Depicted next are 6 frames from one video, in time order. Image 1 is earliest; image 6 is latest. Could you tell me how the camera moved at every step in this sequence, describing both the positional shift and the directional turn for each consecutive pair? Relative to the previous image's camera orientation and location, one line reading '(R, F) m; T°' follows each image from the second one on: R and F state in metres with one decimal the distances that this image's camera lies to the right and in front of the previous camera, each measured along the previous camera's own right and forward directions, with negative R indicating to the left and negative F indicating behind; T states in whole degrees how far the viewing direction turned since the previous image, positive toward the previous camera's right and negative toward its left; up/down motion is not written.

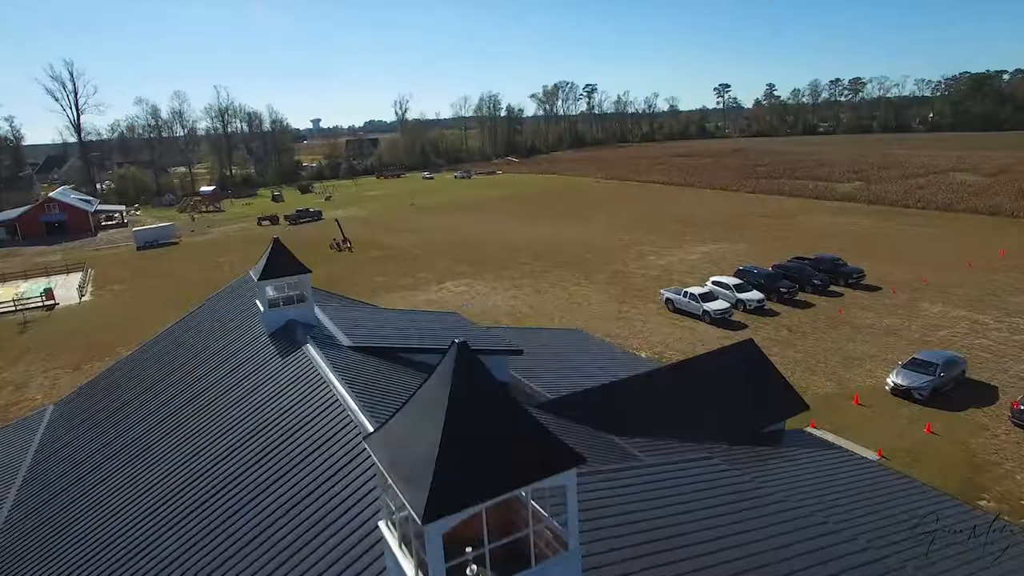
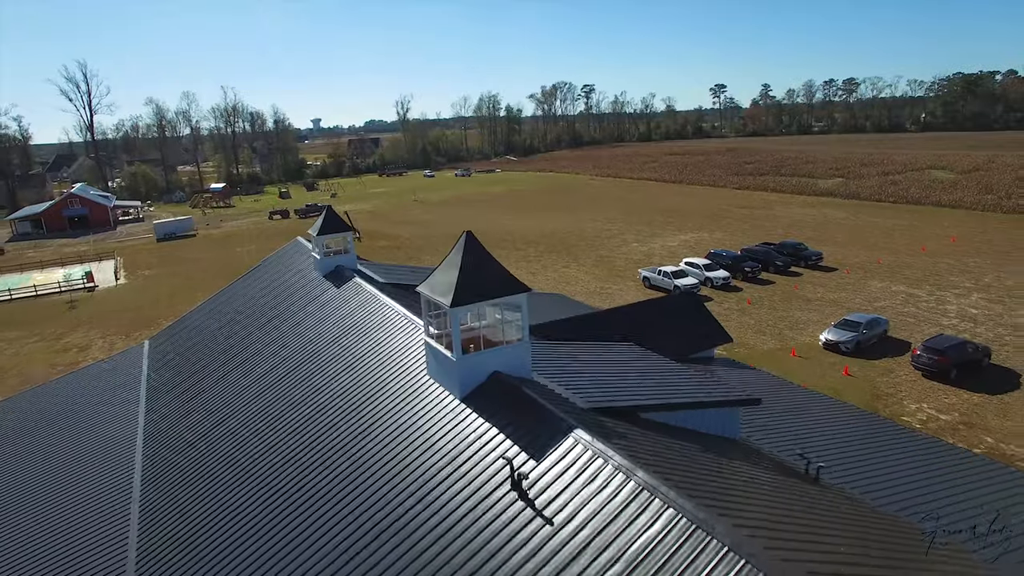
(+0.2, -4.0) m; 0°
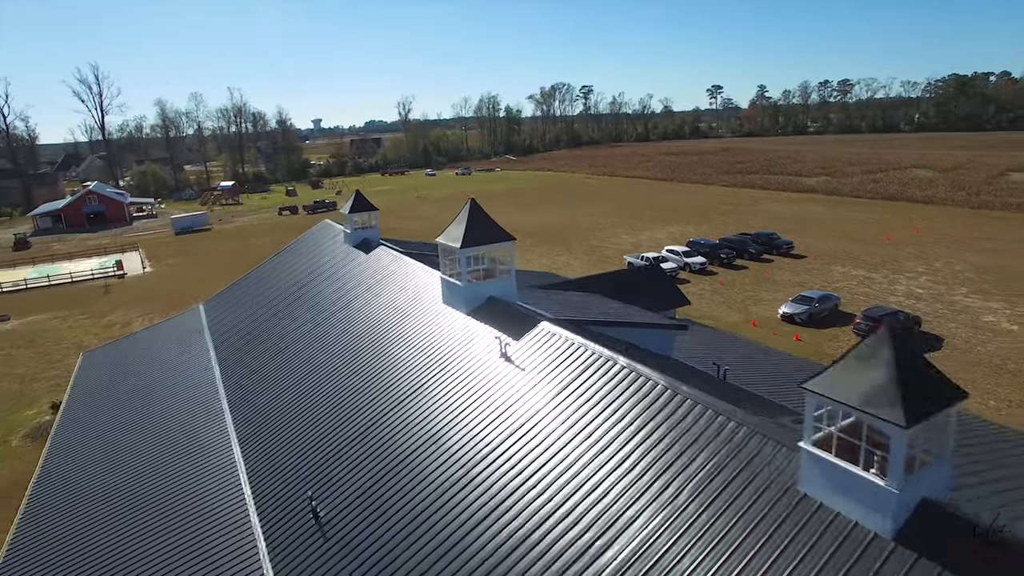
(+0.2, -3.5) m; 0°
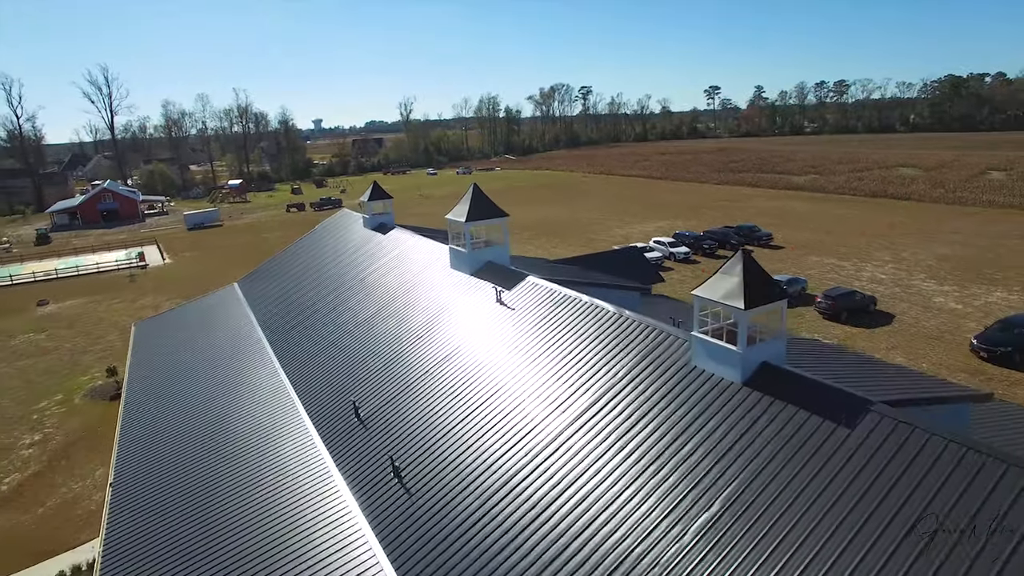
(+0.1, -2.9) m; 0°
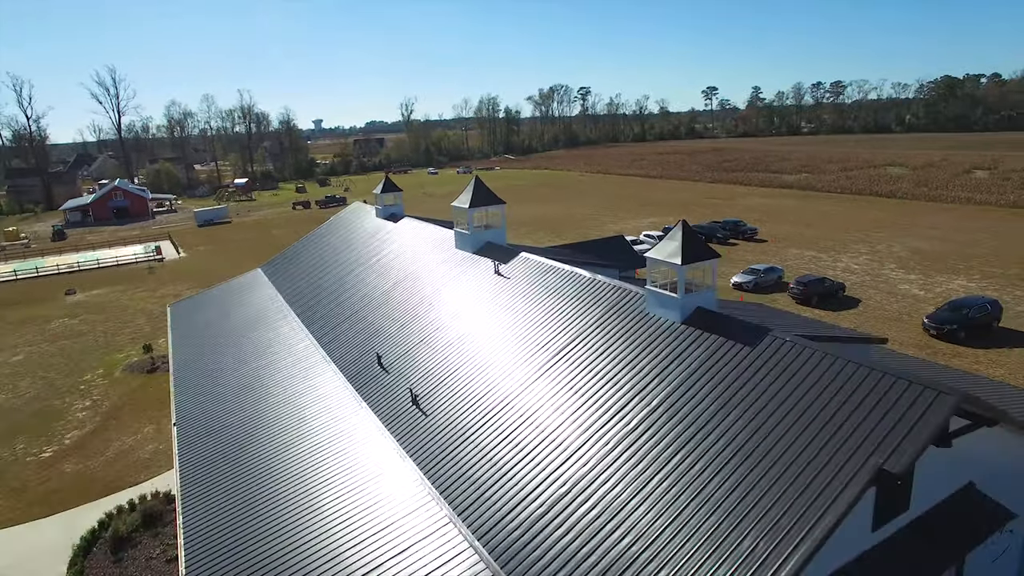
(+0.1, -2.5) m; 0°
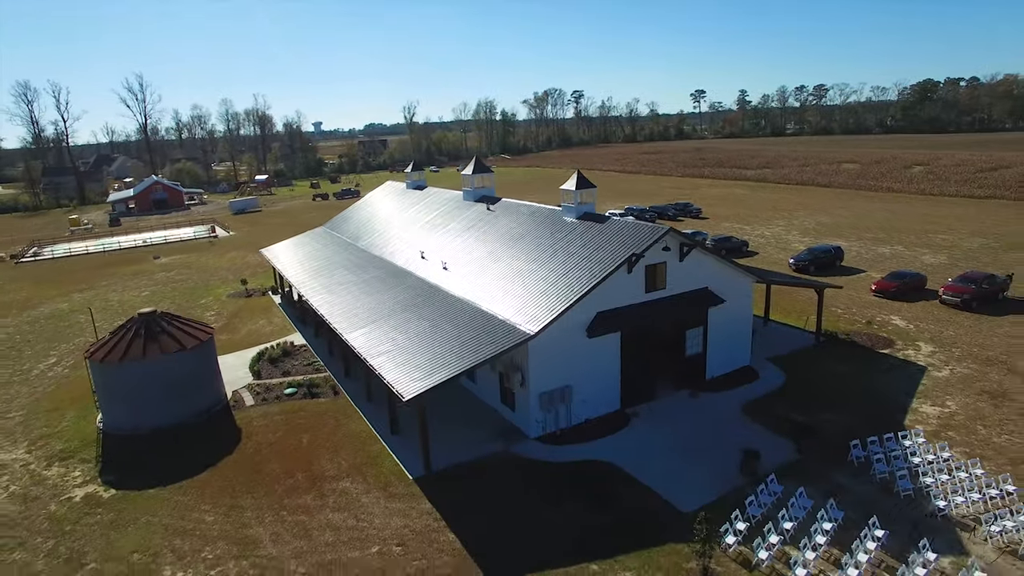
(+0.5, -10.8) m; 0°
